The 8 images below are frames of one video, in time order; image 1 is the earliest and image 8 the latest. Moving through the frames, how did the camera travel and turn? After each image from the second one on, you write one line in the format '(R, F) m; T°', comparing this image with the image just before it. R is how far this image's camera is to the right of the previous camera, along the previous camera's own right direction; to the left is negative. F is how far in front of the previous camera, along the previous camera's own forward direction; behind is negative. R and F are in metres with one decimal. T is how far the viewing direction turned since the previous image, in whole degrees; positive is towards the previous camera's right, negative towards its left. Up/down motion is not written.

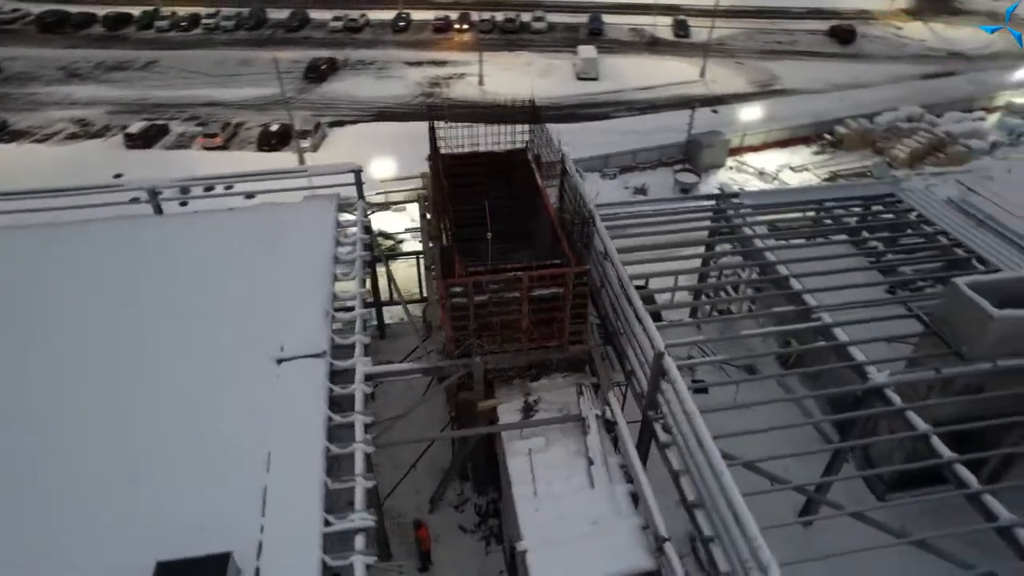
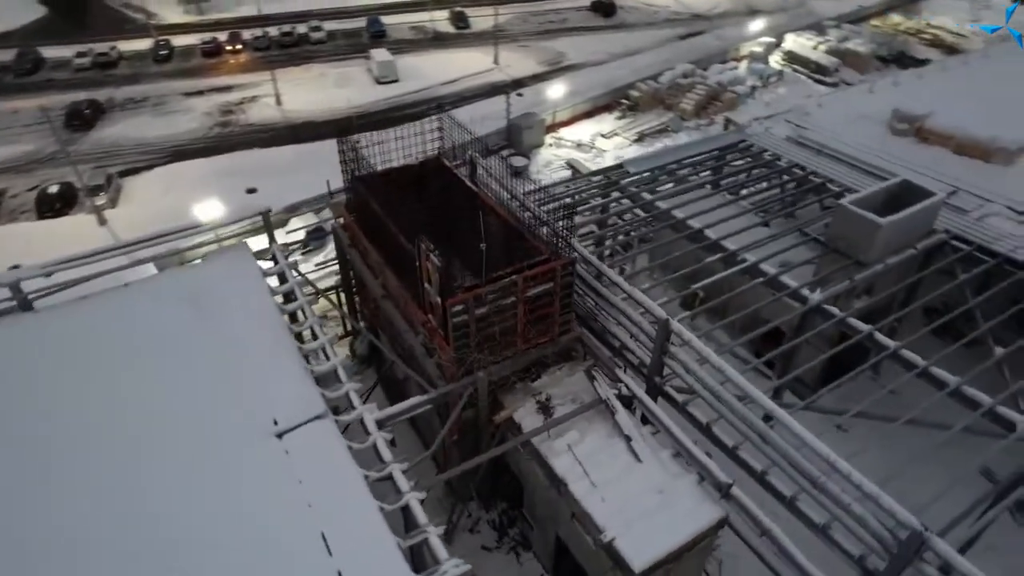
(-2.0, +0.4) m; +16°
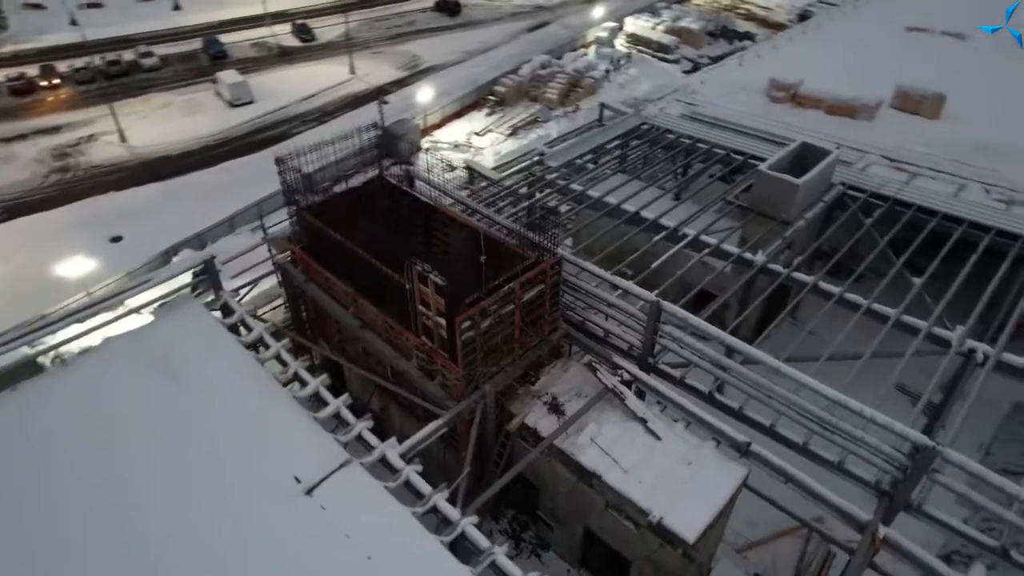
(-1.4, +0.1) m; +11°
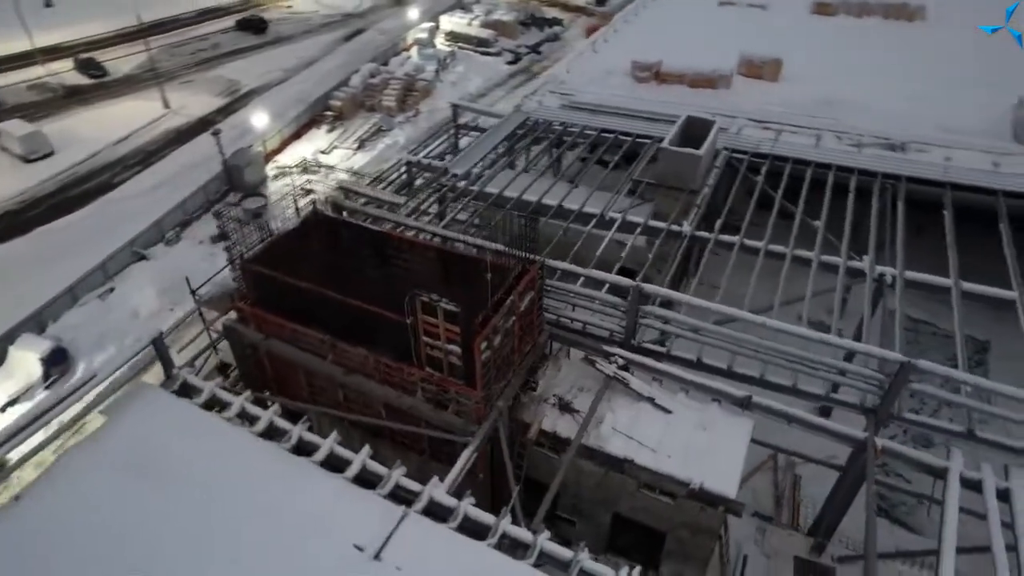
(-1.8, +0.2) m; +14°
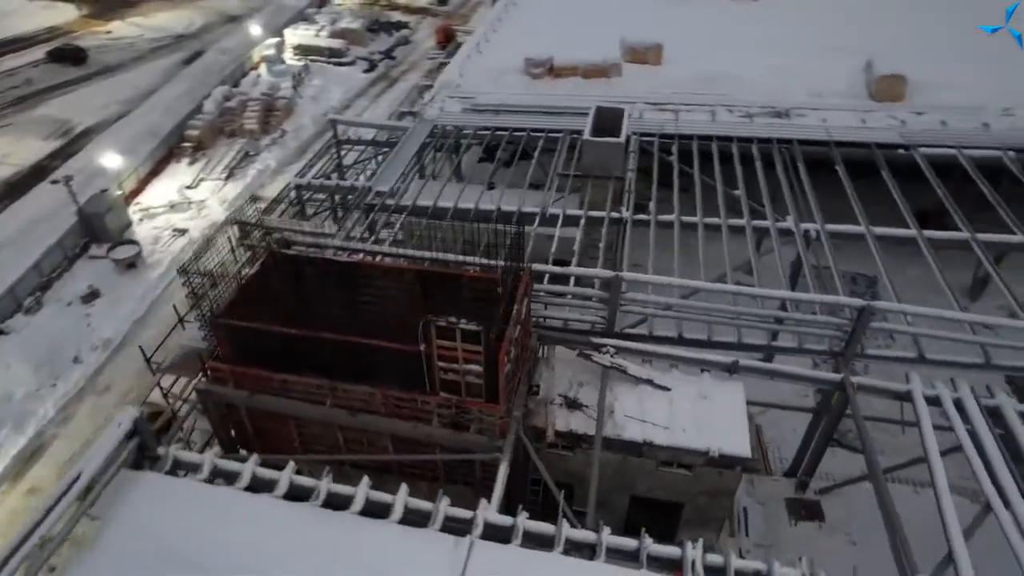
(-1.5, +0.2) m; +11°
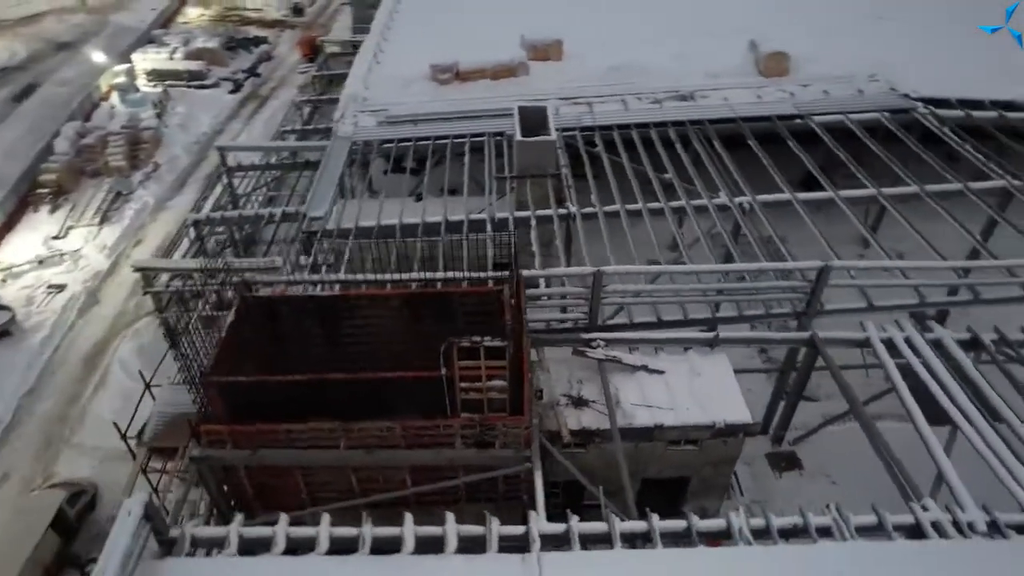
(-1.3, +0.1) m; +10°
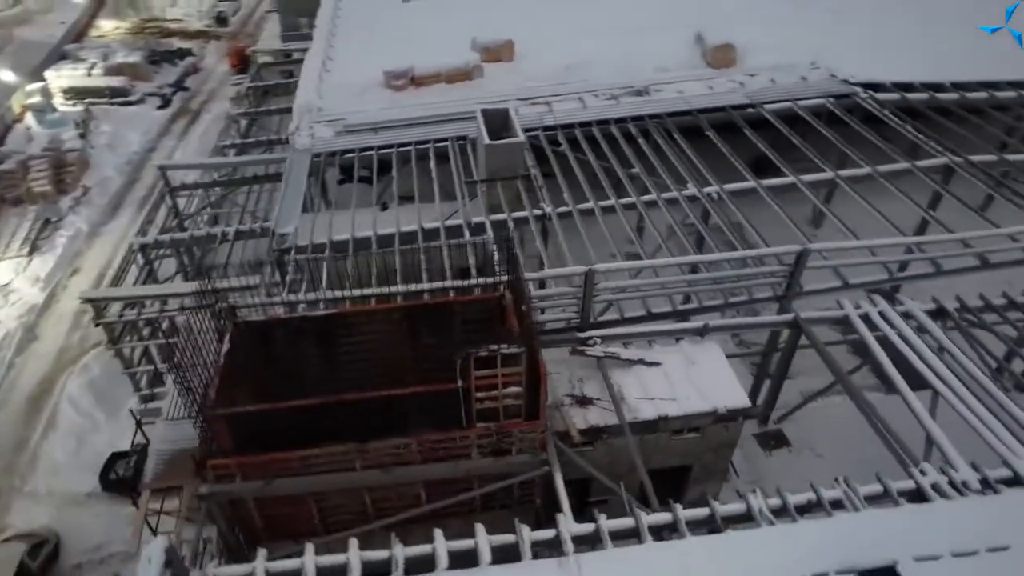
(-0.7, 0.0) m; +5°
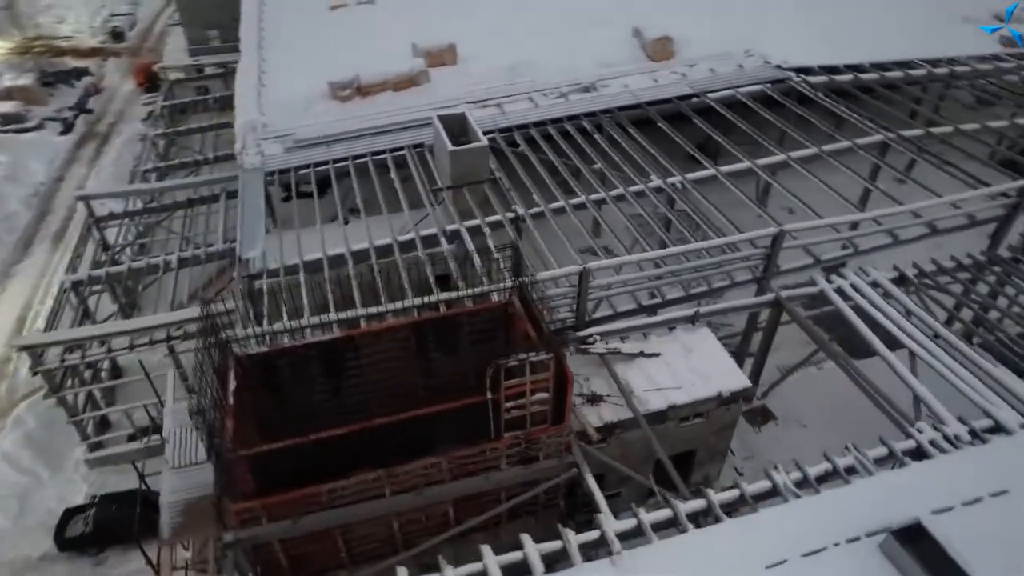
(-0.9, +0.1) m; +6°
